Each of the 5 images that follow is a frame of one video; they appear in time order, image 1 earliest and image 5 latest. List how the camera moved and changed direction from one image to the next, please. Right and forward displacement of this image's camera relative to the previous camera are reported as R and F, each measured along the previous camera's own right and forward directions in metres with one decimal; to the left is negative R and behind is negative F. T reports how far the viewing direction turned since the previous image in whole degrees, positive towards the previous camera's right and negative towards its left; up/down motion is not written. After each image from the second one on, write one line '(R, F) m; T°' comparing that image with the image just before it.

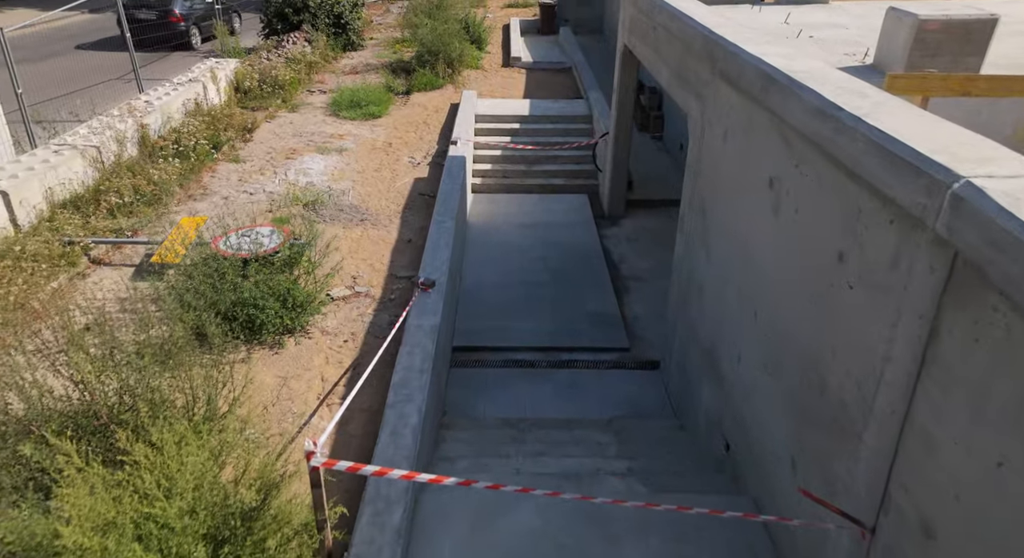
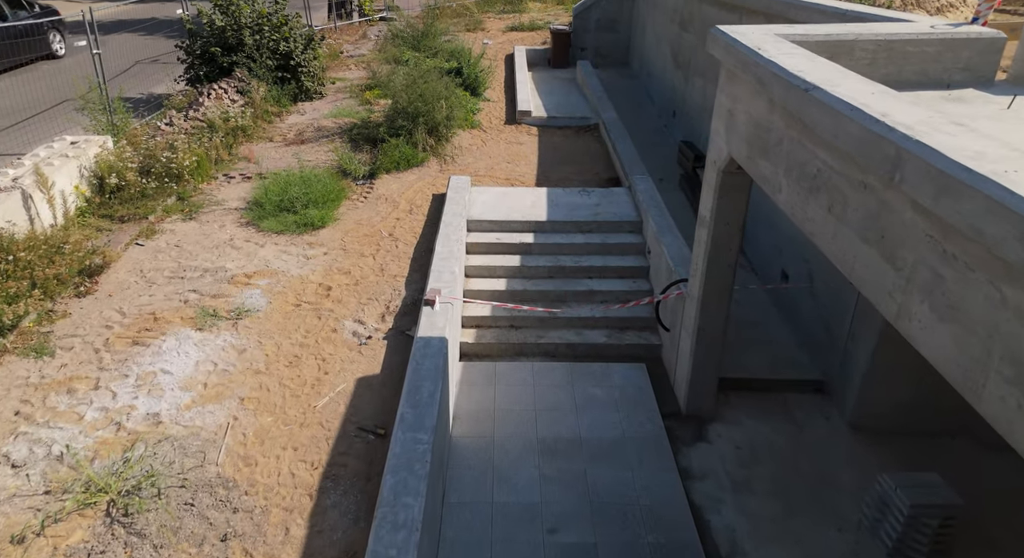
(-0.1, +4.5) m; 0°
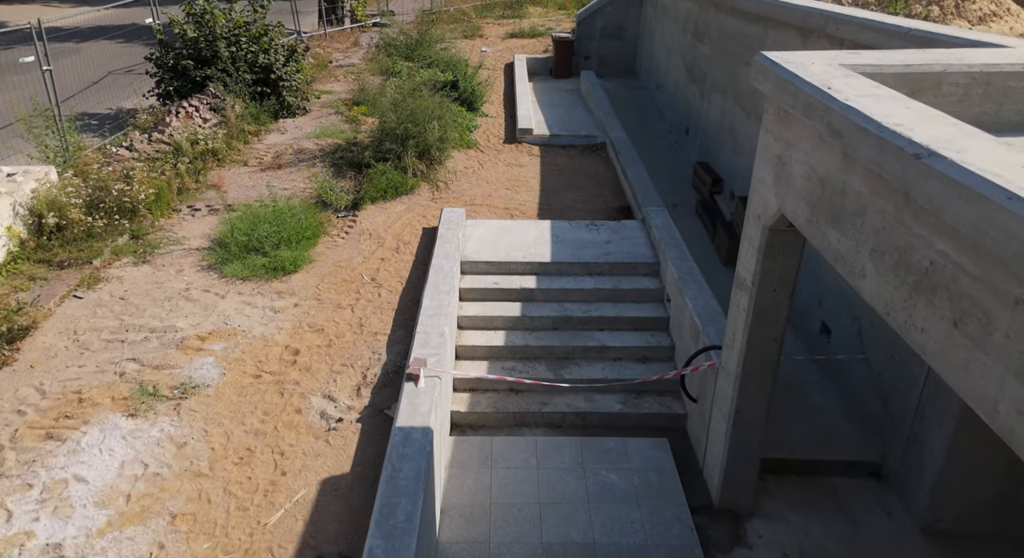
(0.0, +1.1) m; 0°
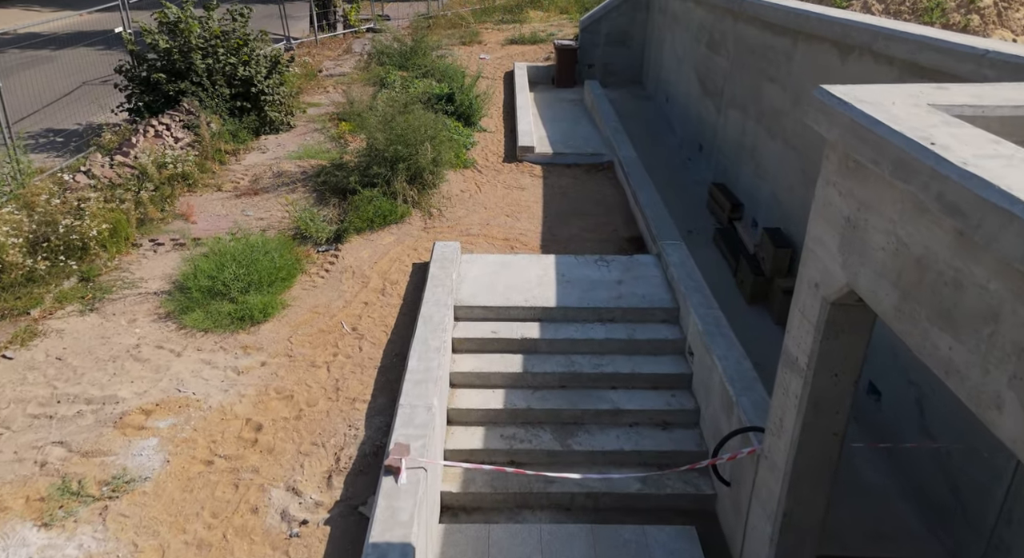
(0.0, +0.9) m; 0°
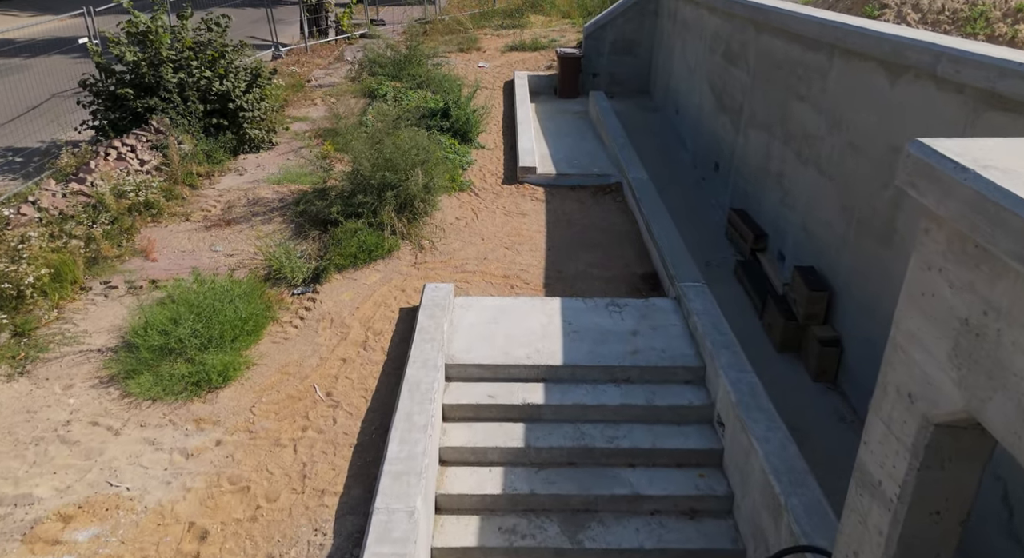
(0.0, +0.9) m; 0°
